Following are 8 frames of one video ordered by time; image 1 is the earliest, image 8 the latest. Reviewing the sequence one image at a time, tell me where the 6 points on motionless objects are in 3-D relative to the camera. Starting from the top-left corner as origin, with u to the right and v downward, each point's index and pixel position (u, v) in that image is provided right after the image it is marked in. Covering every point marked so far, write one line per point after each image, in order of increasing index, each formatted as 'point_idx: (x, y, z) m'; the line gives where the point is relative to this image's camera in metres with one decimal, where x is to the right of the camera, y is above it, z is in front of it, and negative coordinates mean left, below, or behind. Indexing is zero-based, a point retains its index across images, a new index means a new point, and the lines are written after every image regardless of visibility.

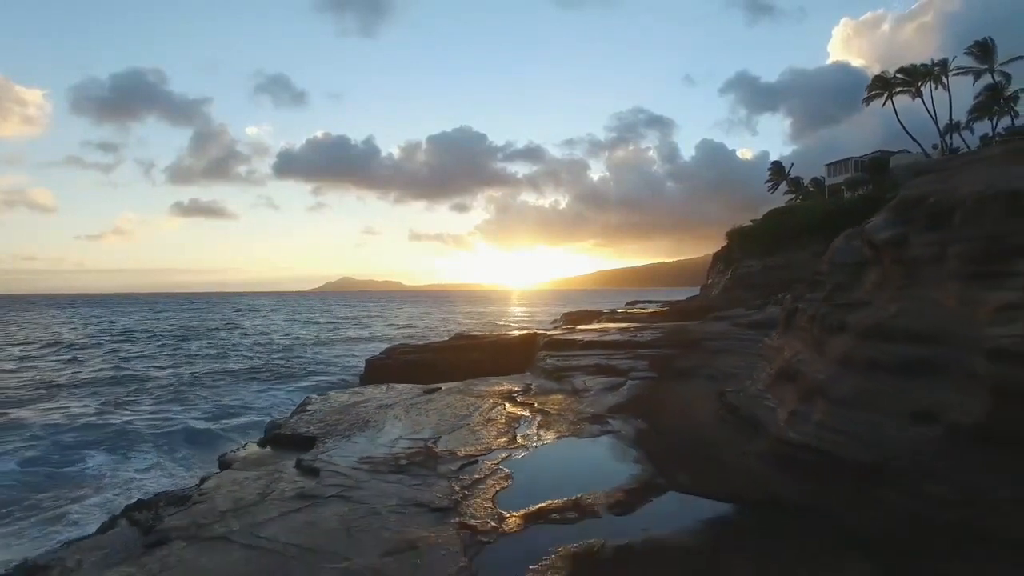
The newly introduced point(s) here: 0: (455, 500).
0: (-0.9, -3.5, +9.2) m
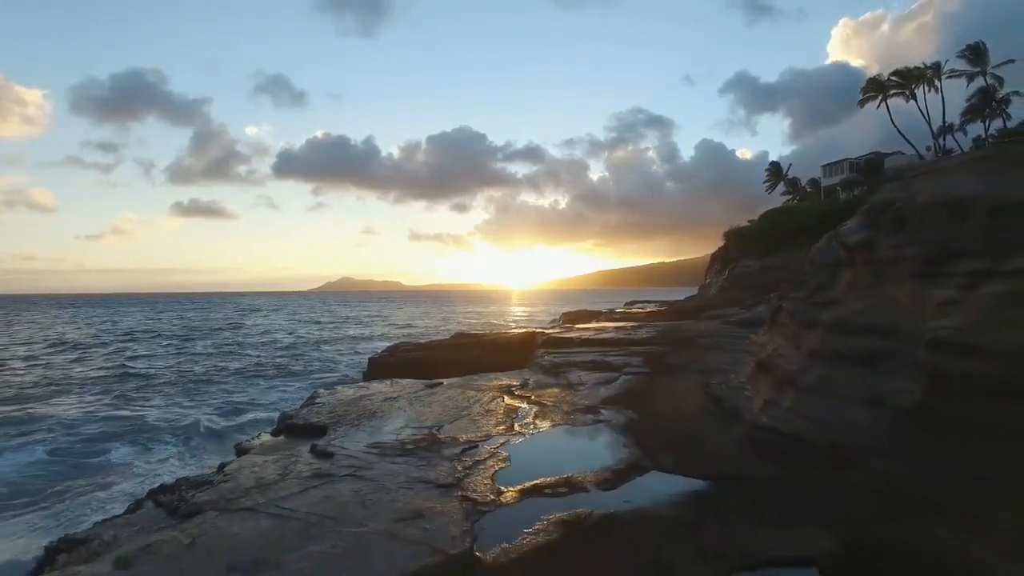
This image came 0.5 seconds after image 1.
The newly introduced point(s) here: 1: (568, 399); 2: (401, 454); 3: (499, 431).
0: (-1.0, -3.4, +10.1) m
1: (+1.8, -3.5, +17.5) m
2: (-2.3, -3.5, +11.7) m
3: (-0.3, -3.5, +13.7) m
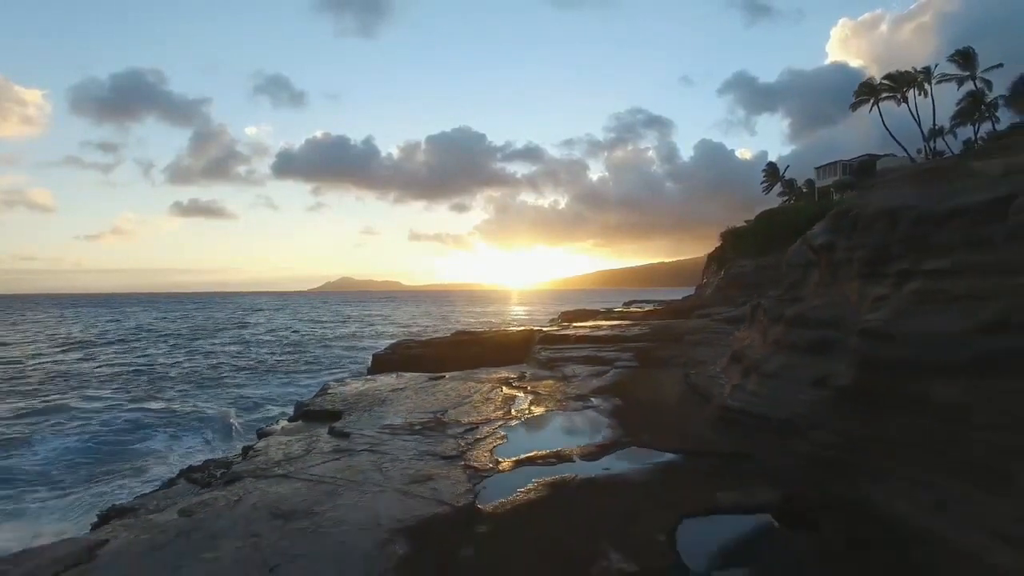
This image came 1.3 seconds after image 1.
0: (-1.1, -3.4, +11.6) m
1: (+1.7, -3.5, +18.9) m
2: (-2.4, -3.4, +13.2) m
3: (-0.4, -3.5, +15.1) m
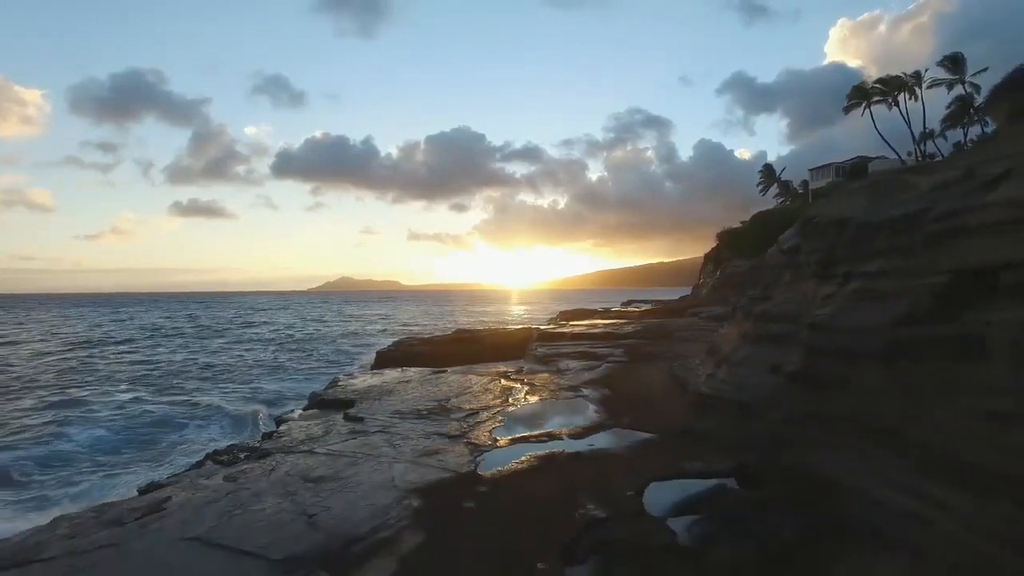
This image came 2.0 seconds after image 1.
0: (-1.2, -3.4, +13.1) m
1: (+1.6, -3.4, +20.4) m
2: (-2.5, -3.4, +14.7) m
3: (-0.4, -3.4, +16.6) m
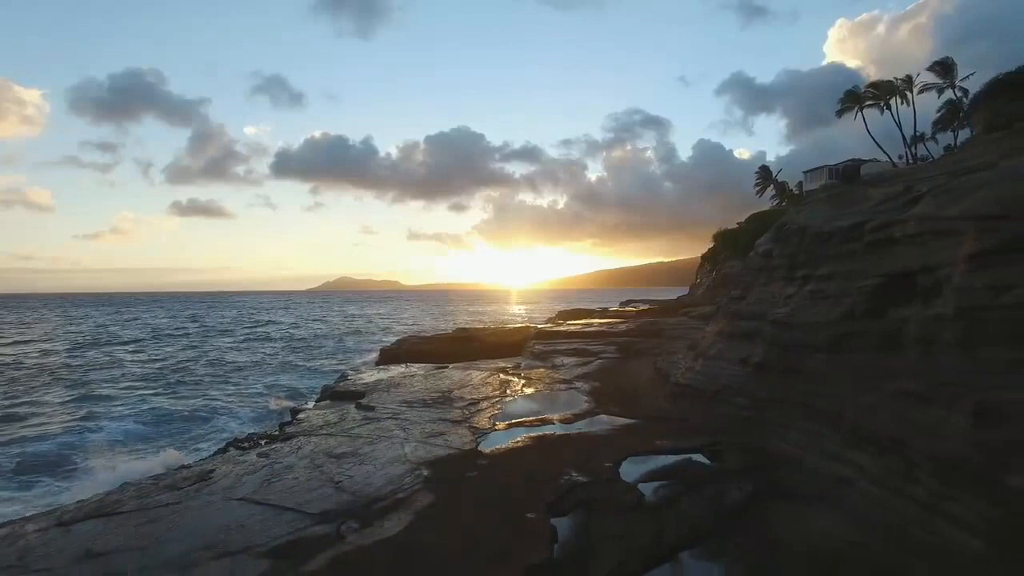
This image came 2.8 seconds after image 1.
0: (-1.2, -3.4, +14.6) m
1: (+1.5, -3.5, +21.9) m
2: (-2.5, -3.4, +16.1) m
3: (-0.5, -3.5, +18.1) m
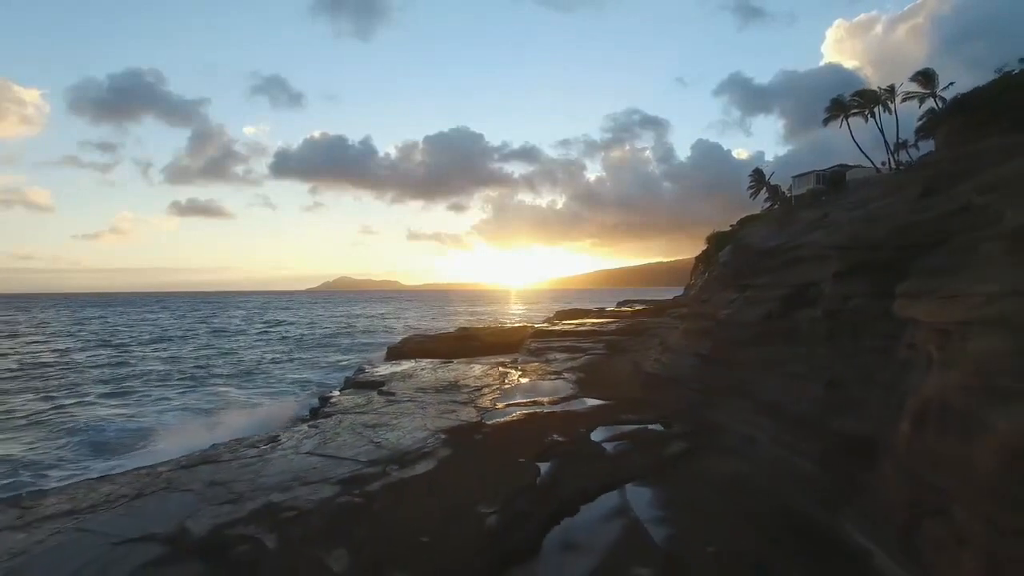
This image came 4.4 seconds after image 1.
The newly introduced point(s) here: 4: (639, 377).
0: (-1.3, -3.6, +17.7) m
1: (+1.4, -3.6, +25.1) m
2: (-2.6, -3.6, +19.3) m
3: (-0.6, -3.7, +21.3) m
4: (+4.5, -3.2, +19.7) m
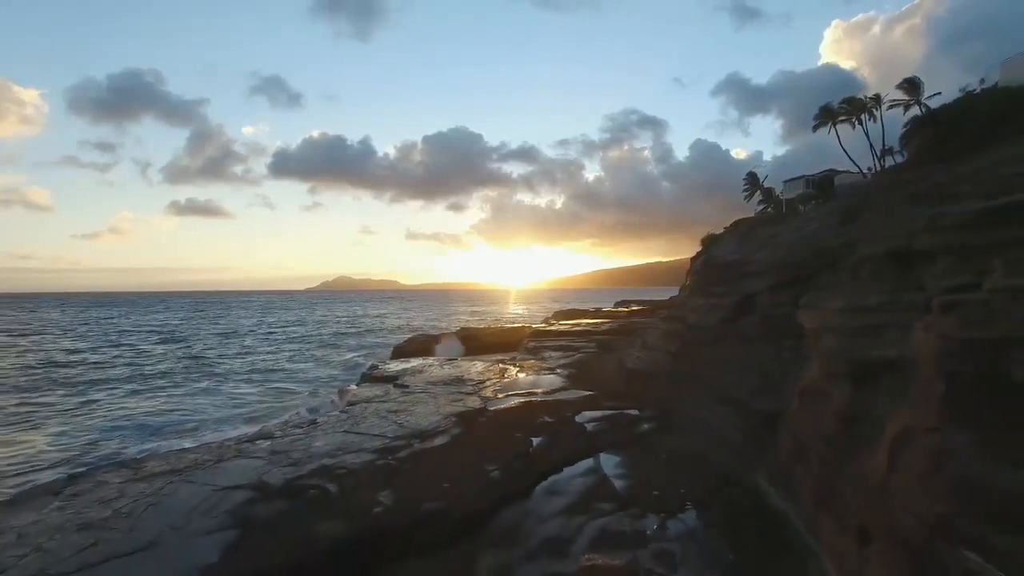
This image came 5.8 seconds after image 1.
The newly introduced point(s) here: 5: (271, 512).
0: (-1.4, -3.8, +20.5) m
1: (+1.4, -3.9, +27.8) m
2: (-2.7, -3.9, +22.0) m
3: (-0.7, -3.9, +24.0) m
4: (+4.4, -3.4, +22.5) m
5: (-4.1, -3.8, +9.5) m
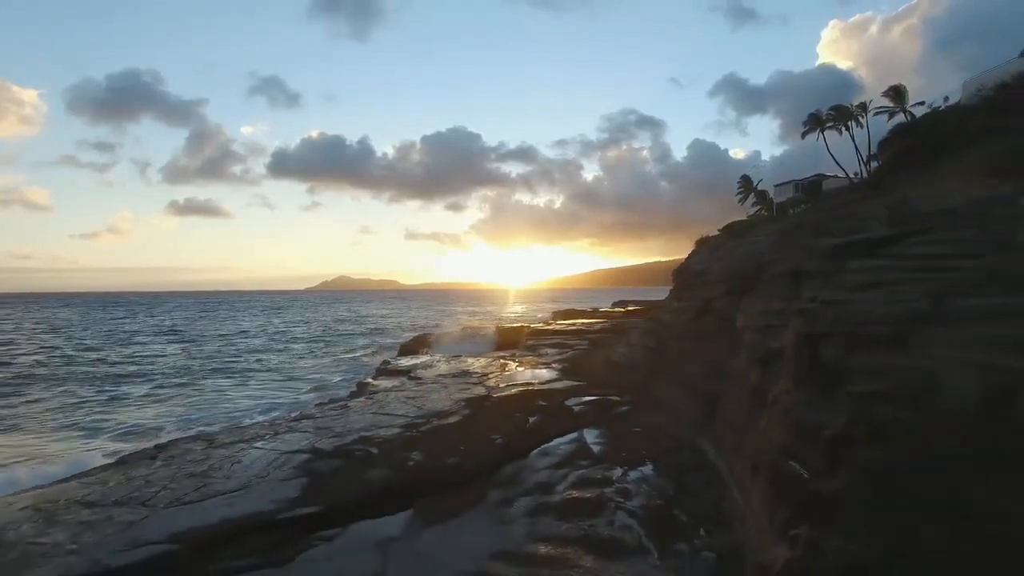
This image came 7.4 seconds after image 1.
0: (-1.4, -4.0, +23.5) m
1: (+1.3, -4.0, +30.8) m
2: (-2.7, -4.0, +25.0) m
3: (-0.7, -4.1, +27.0) m
4: (+4.4, -3.6, +25.5) m
5: (-4.1, -4.0, +12.5) m
